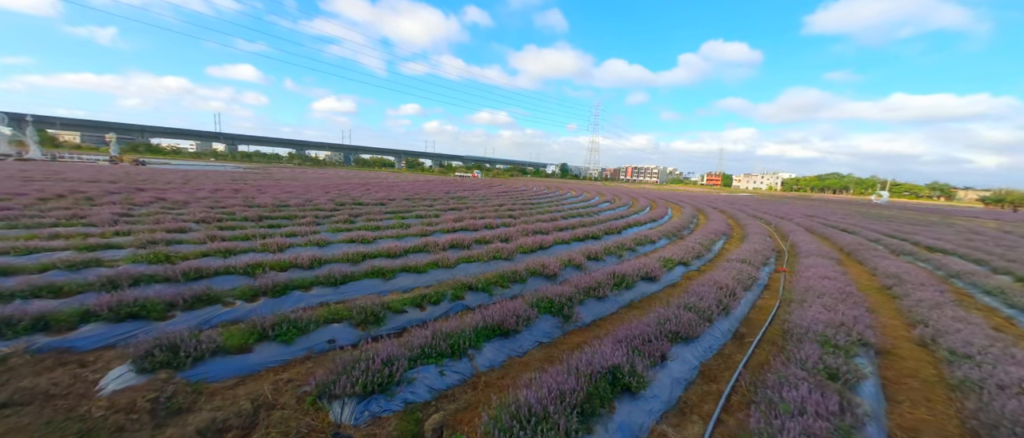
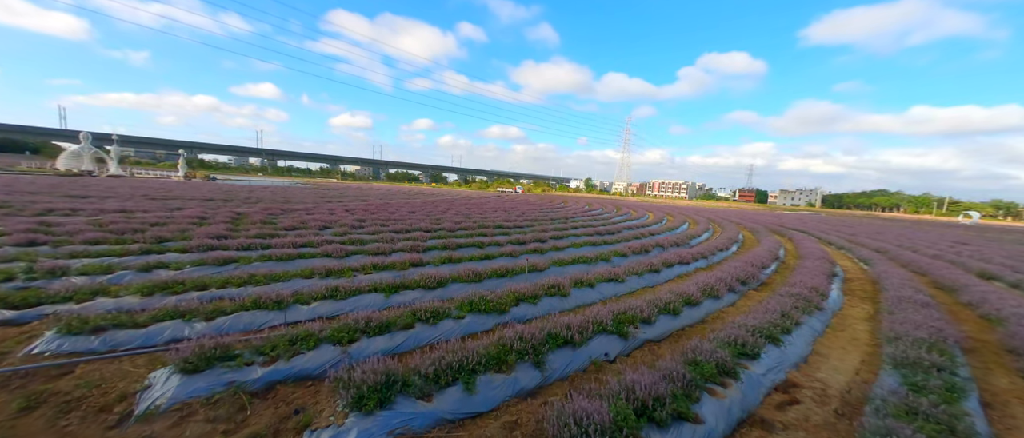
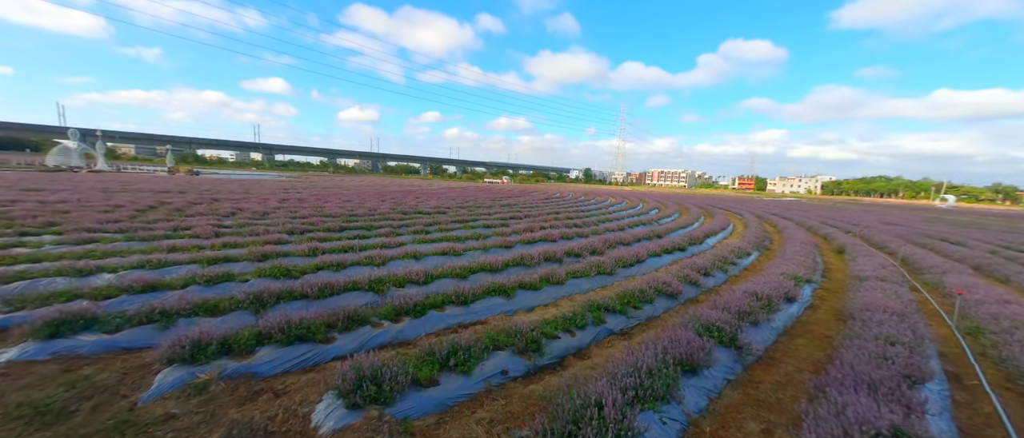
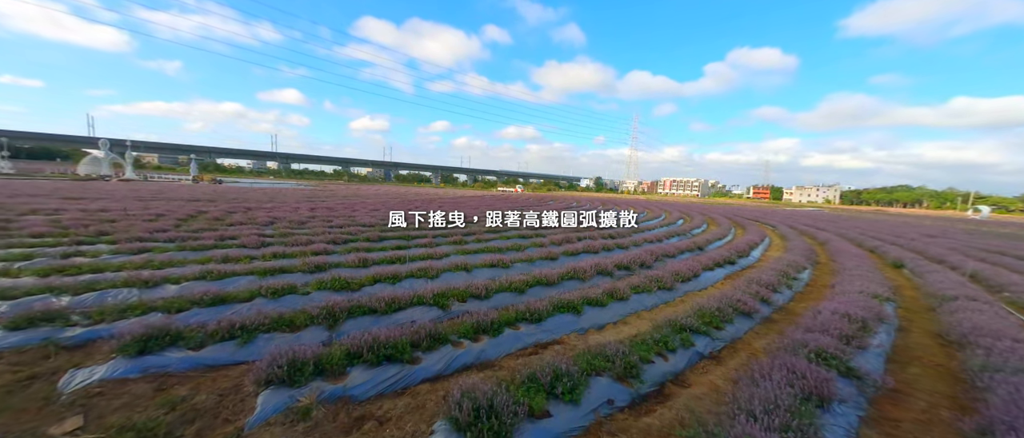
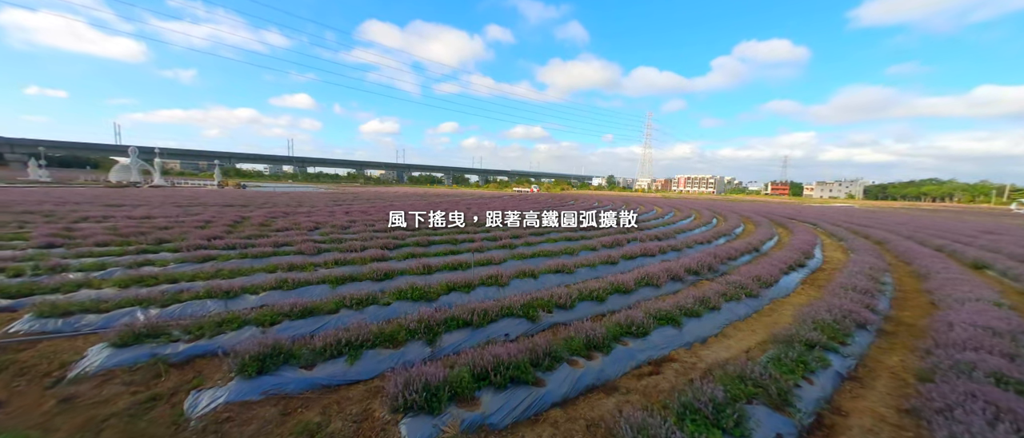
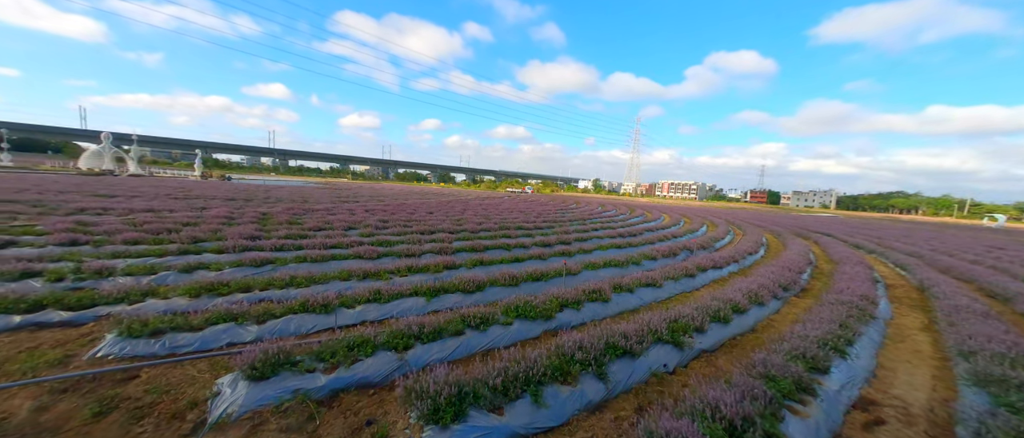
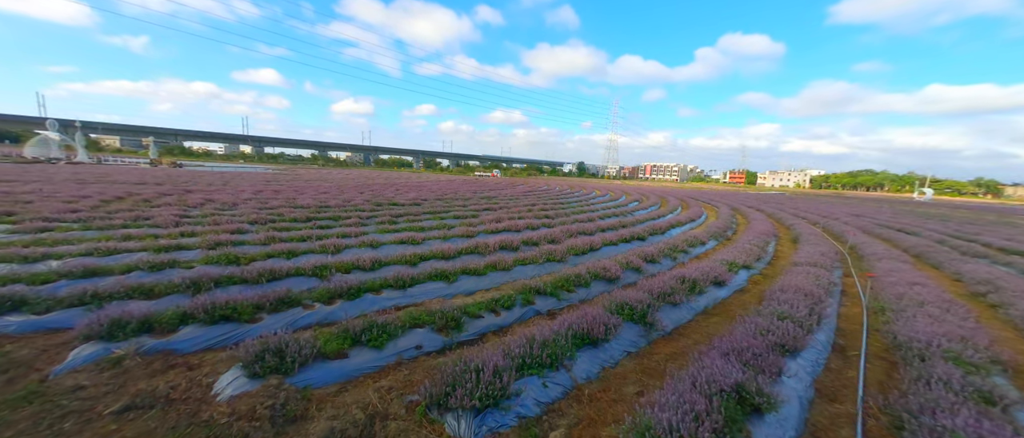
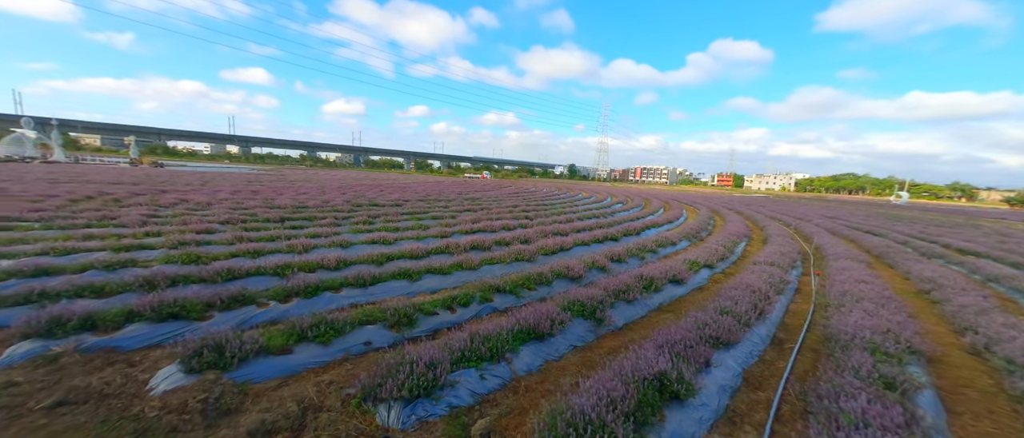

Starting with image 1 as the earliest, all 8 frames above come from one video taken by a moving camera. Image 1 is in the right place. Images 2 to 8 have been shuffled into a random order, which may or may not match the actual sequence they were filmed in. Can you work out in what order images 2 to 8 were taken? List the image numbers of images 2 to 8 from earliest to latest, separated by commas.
8, 7, 3, 4, 5, 2, 6
